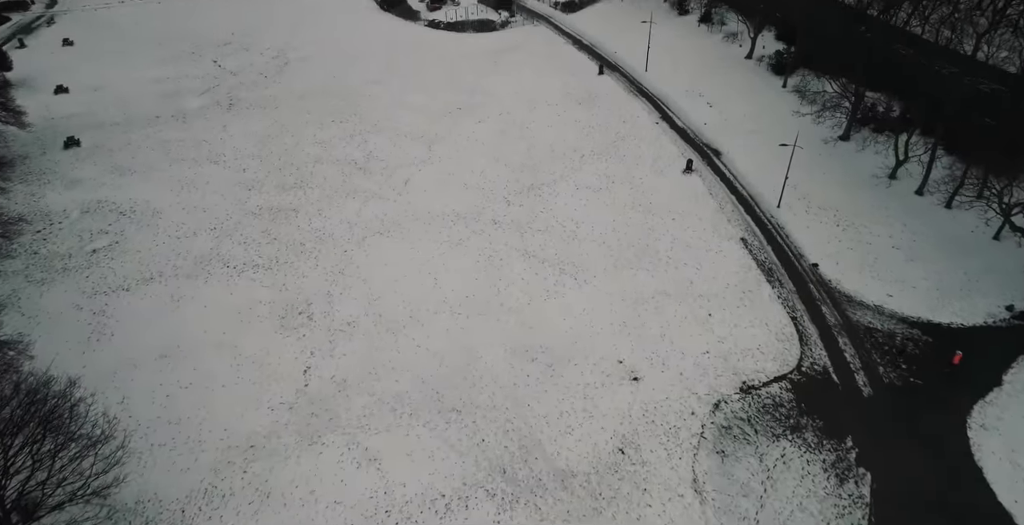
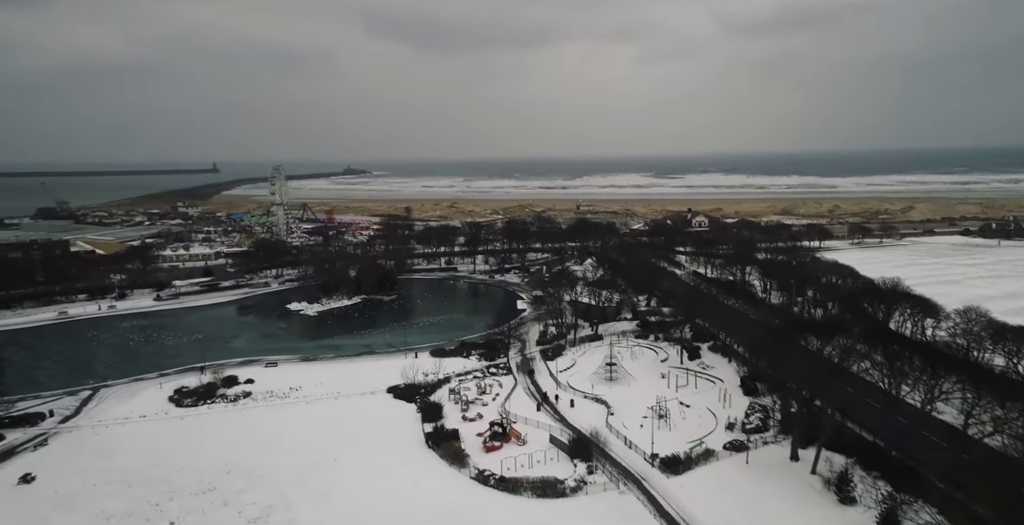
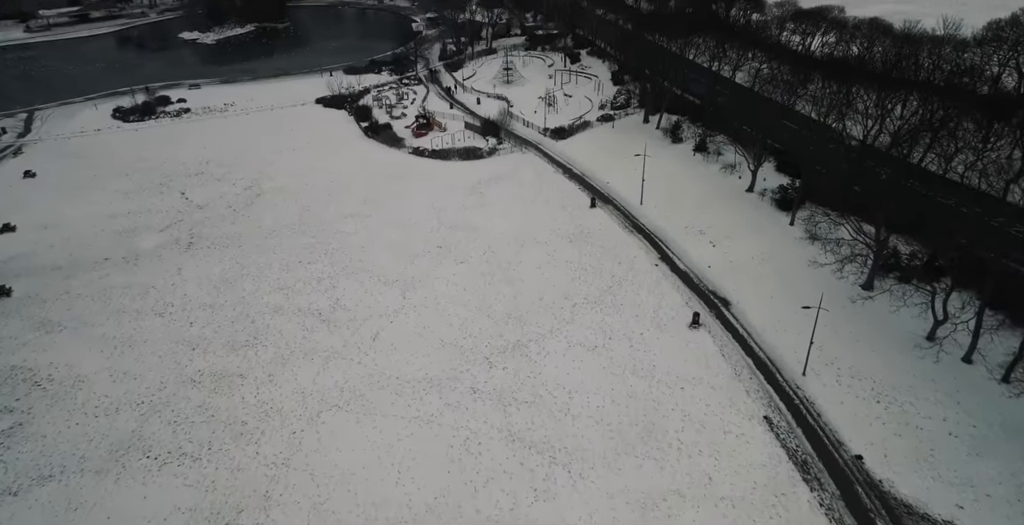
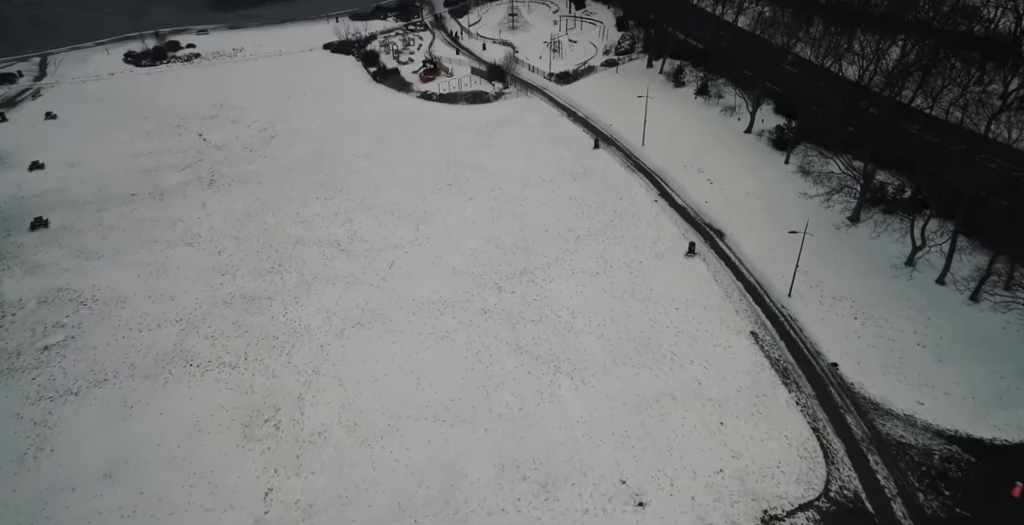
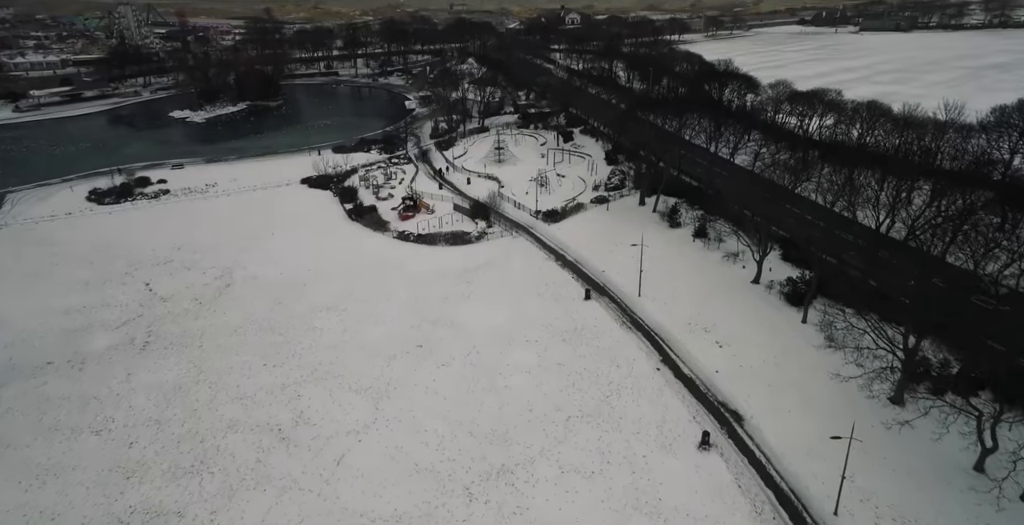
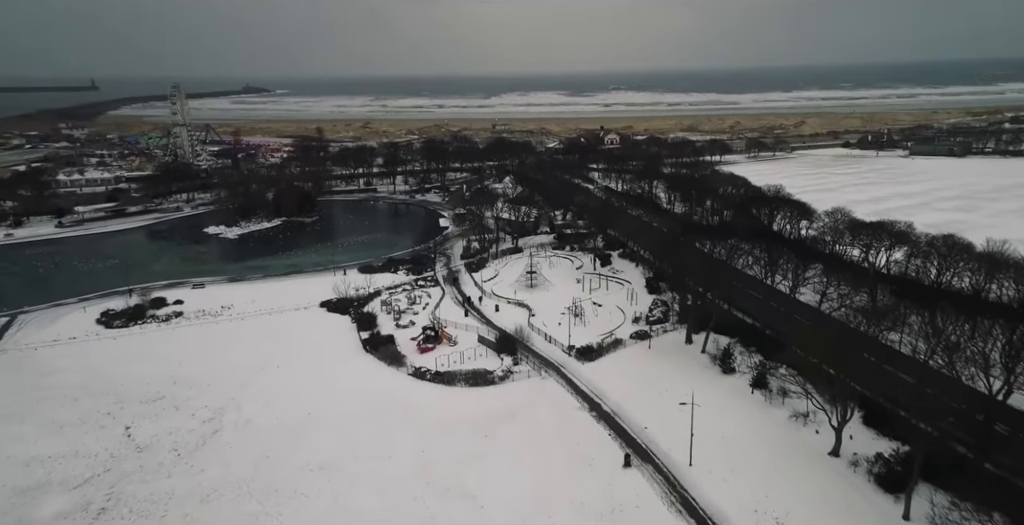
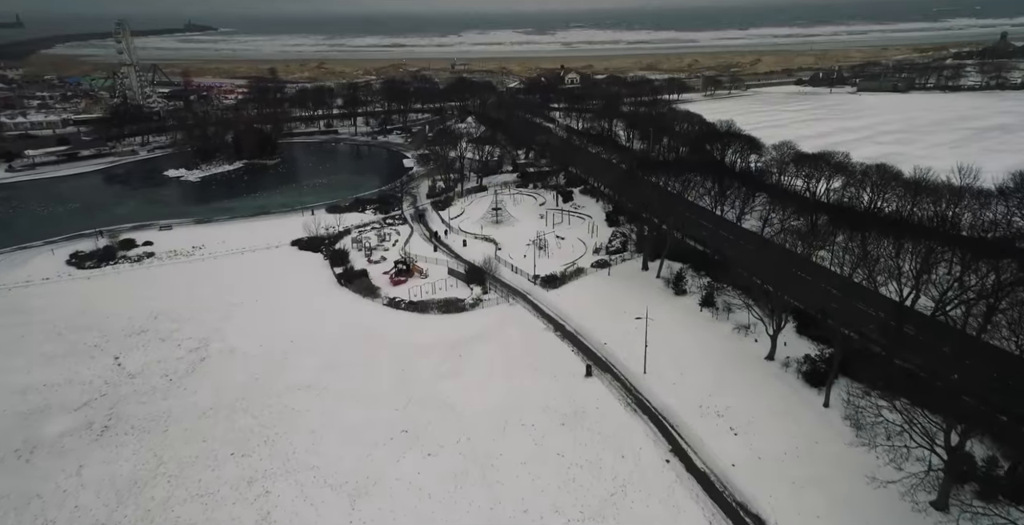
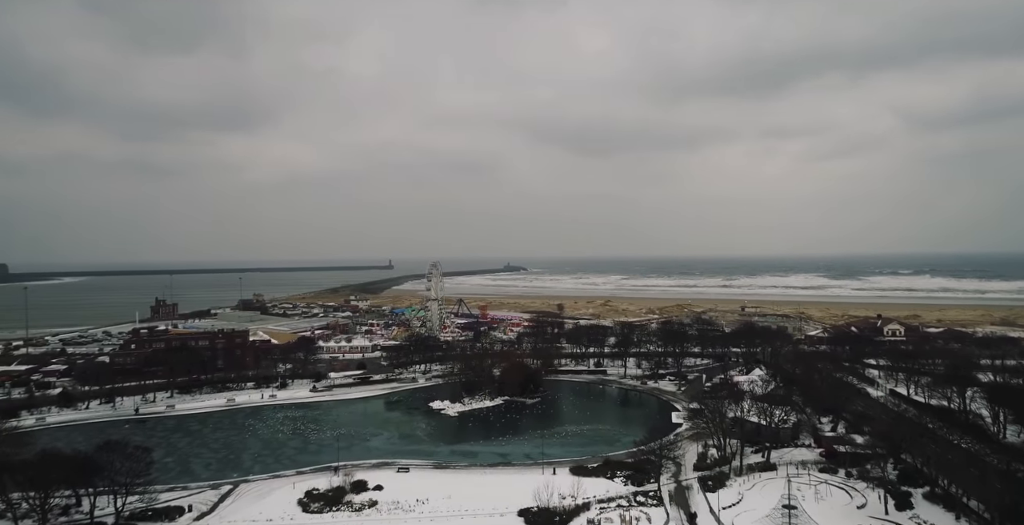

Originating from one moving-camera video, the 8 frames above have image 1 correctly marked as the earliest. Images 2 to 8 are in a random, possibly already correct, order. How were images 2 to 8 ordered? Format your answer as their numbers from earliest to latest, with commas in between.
4, 3, 5, 7, 6, 2, 8
